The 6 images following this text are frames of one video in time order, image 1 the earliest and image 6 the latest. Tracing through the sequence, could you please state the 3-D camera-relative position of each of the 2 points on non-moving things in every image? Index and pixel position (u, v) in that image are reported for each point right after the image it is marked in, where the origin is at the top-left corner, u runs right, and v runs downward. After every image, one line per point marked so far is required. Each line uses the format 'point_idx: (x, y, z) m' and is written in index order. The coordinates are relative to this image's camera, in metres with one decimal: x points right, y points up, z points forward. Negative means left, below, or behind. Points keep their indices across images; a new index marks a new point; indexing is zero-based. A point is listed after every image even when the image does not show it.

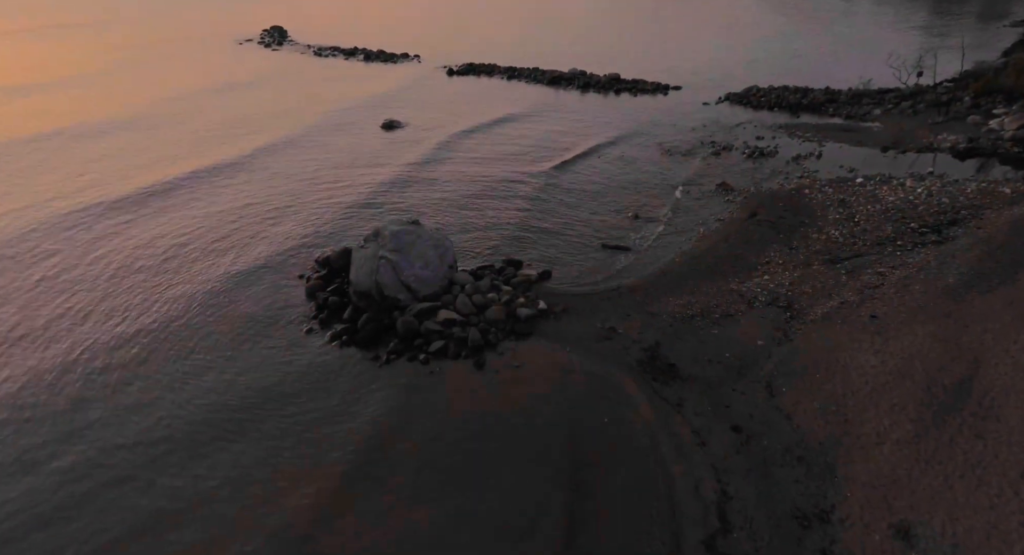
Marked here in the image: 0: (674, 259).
0: (+3.9, +0.3, +16.2) m
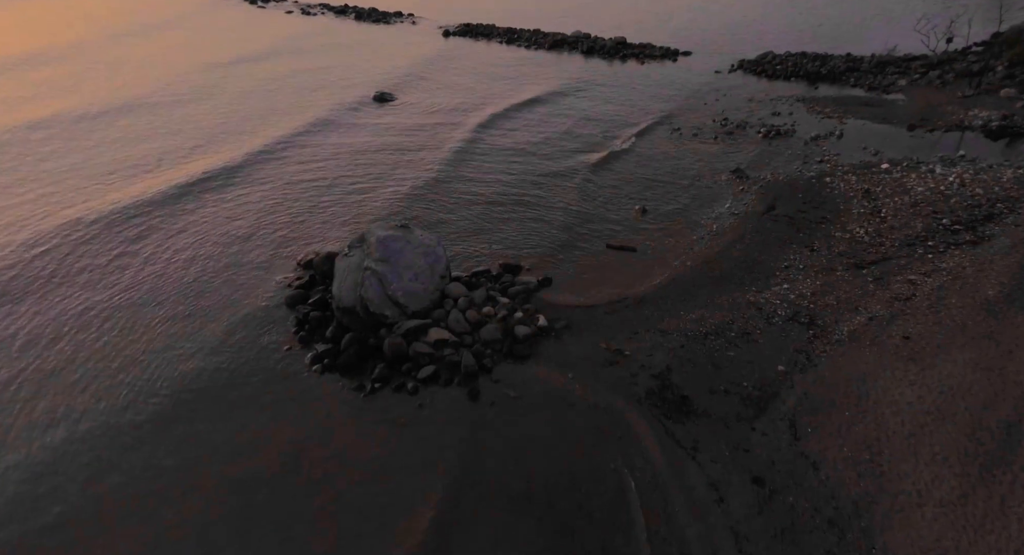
0: (+3.8, +0.3, +14.9) m
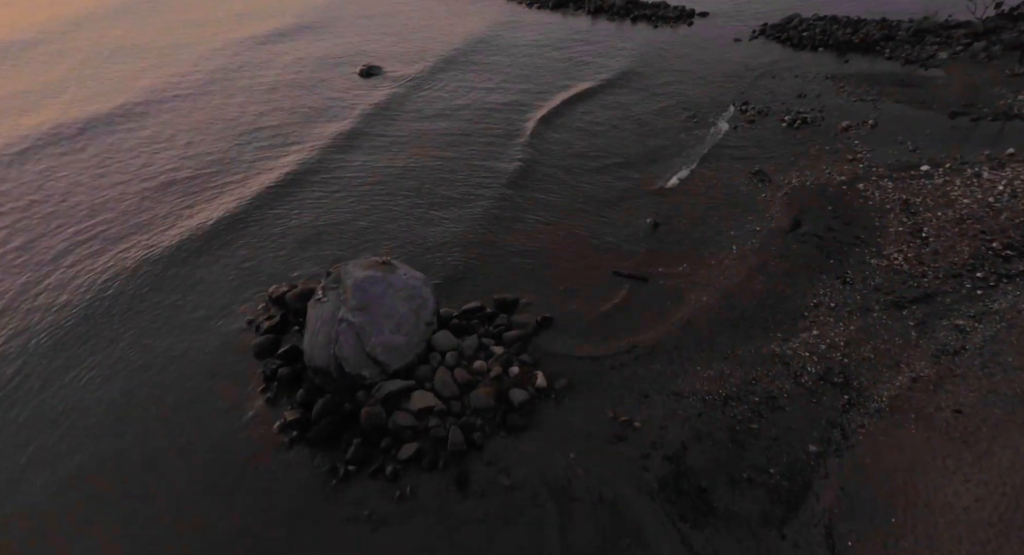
0: (+3.8, -0.5, +13.3) m
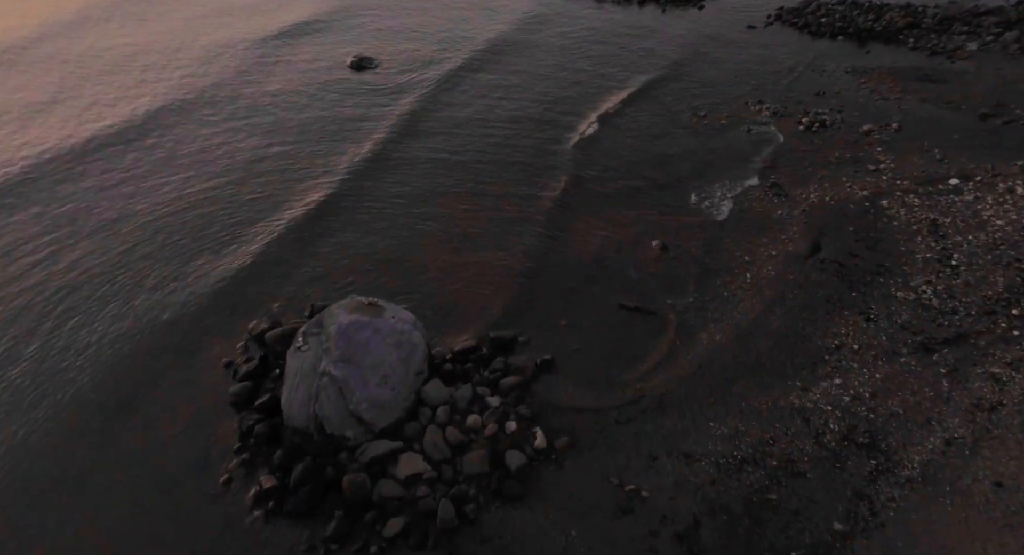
0: (+3.7, -1.1, +12.3) m
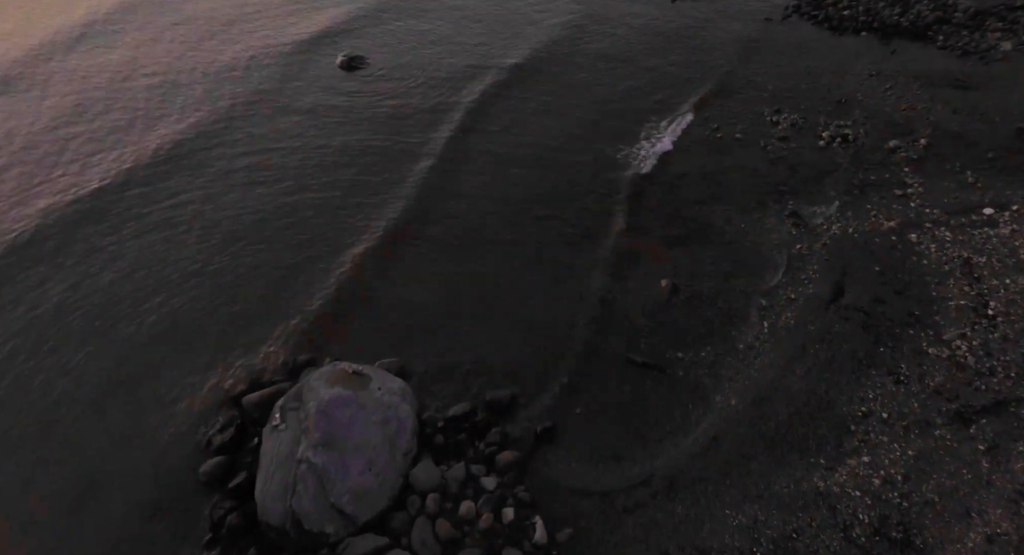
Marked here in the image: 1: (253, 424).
0: (+3.7, -2.1, +11.3) m
1: (-4.3, -2.4, +11.1) m
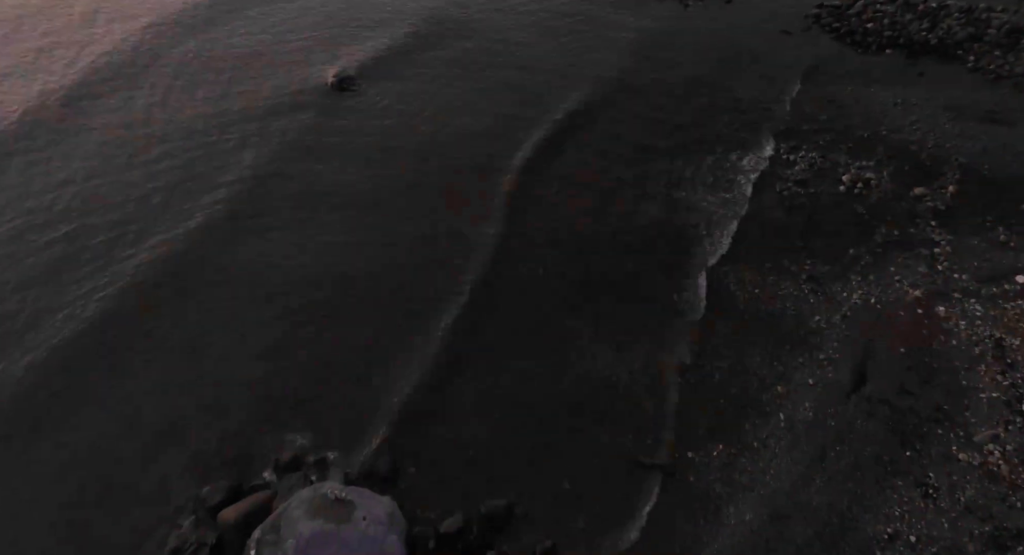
0: (+3.6, -3.8, +10.4) m
1: (-4.3, -4.1, +10.2) m
